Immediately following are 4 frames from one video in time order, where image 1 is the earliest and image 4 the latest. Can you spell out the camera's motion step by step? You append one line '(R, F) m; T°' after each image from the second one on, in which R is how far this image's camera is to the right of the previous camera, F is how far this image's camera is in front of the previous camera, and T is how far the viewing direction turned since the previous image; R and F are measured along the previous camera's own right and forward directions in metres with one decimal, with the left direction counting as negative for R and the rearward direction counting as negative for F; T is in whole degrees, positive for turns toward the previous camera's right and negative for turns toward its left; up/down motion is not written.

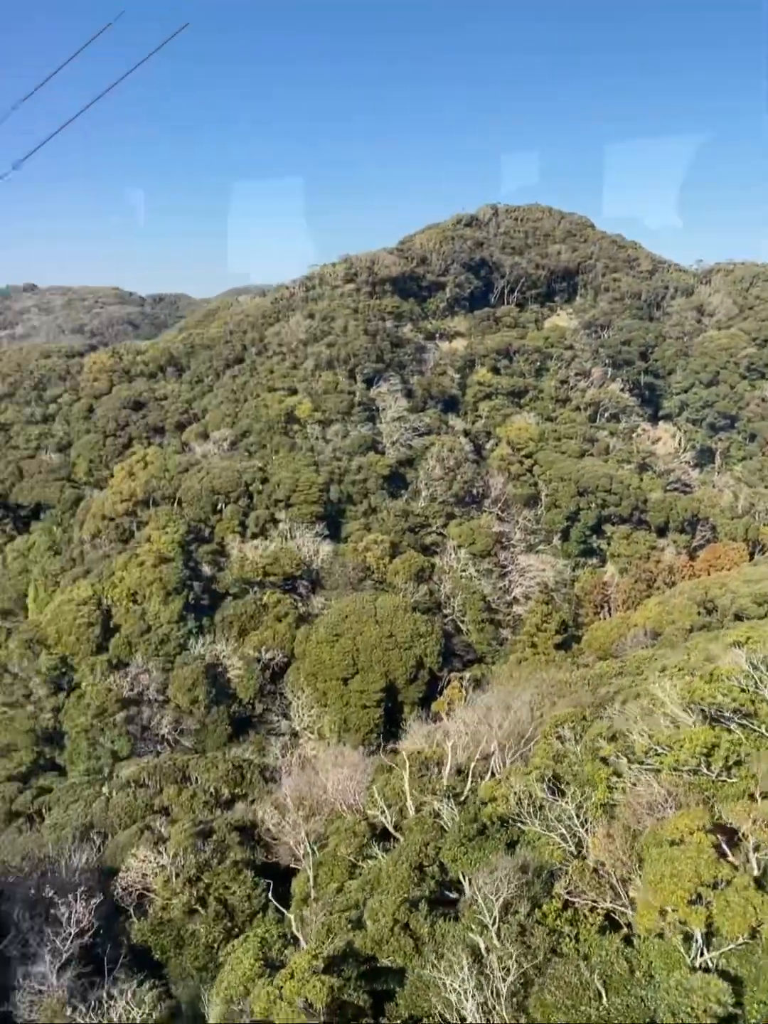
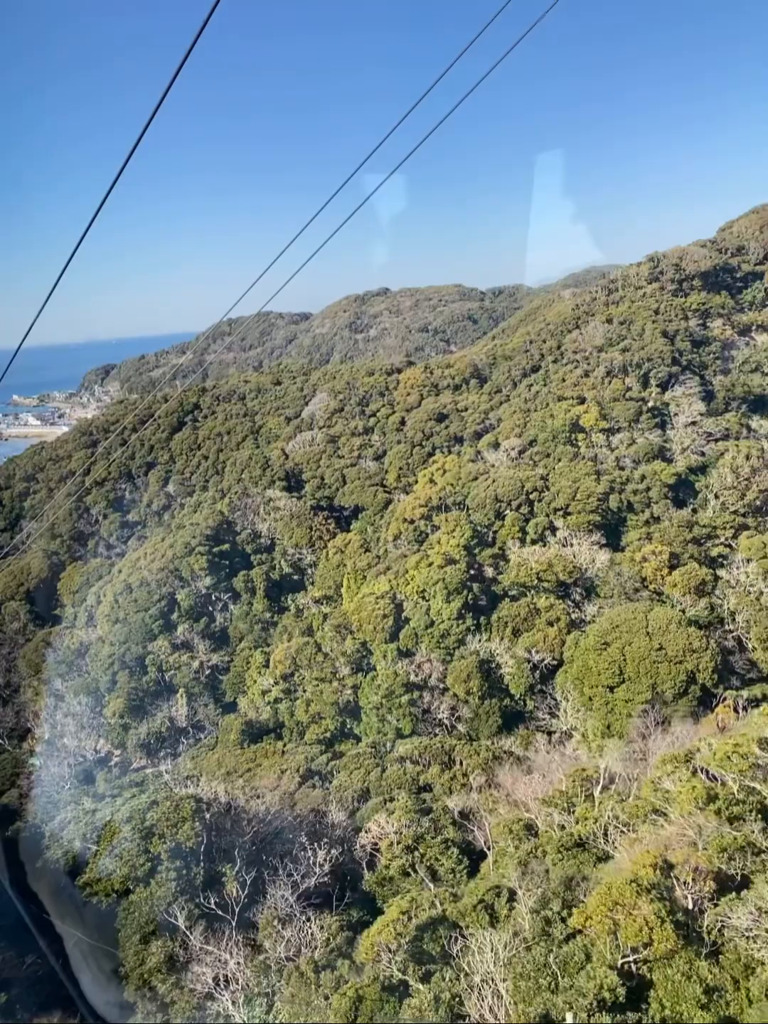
(+1.9, -1.1) m; -23°
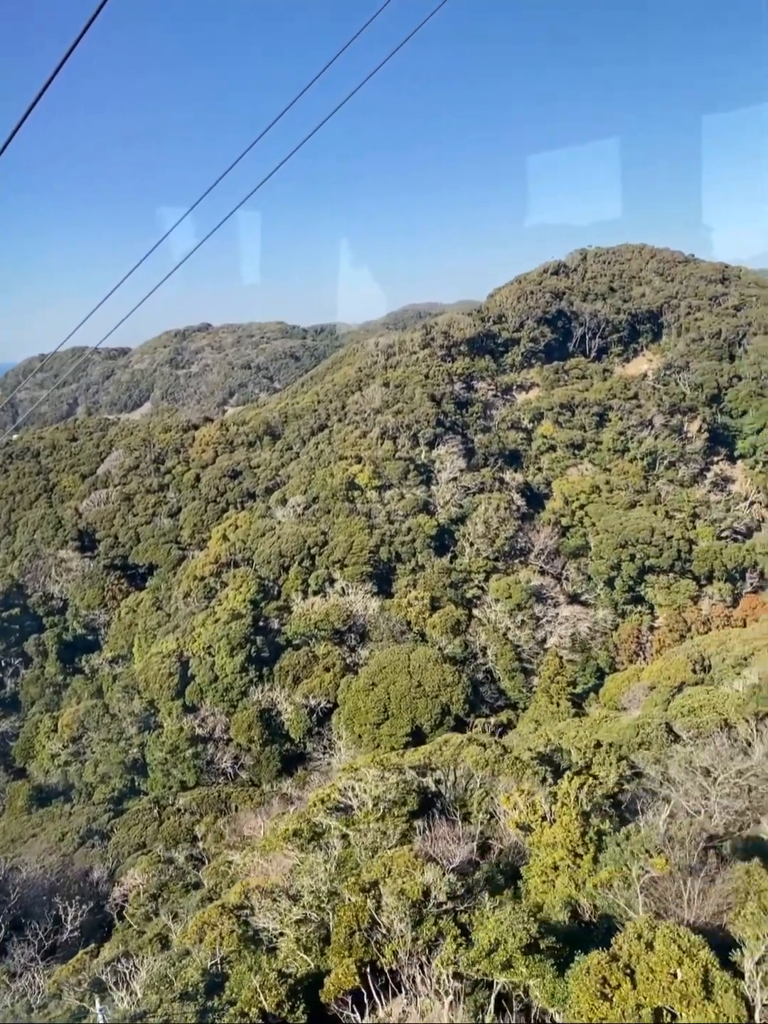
(+1.5, -2.1) m; +11°
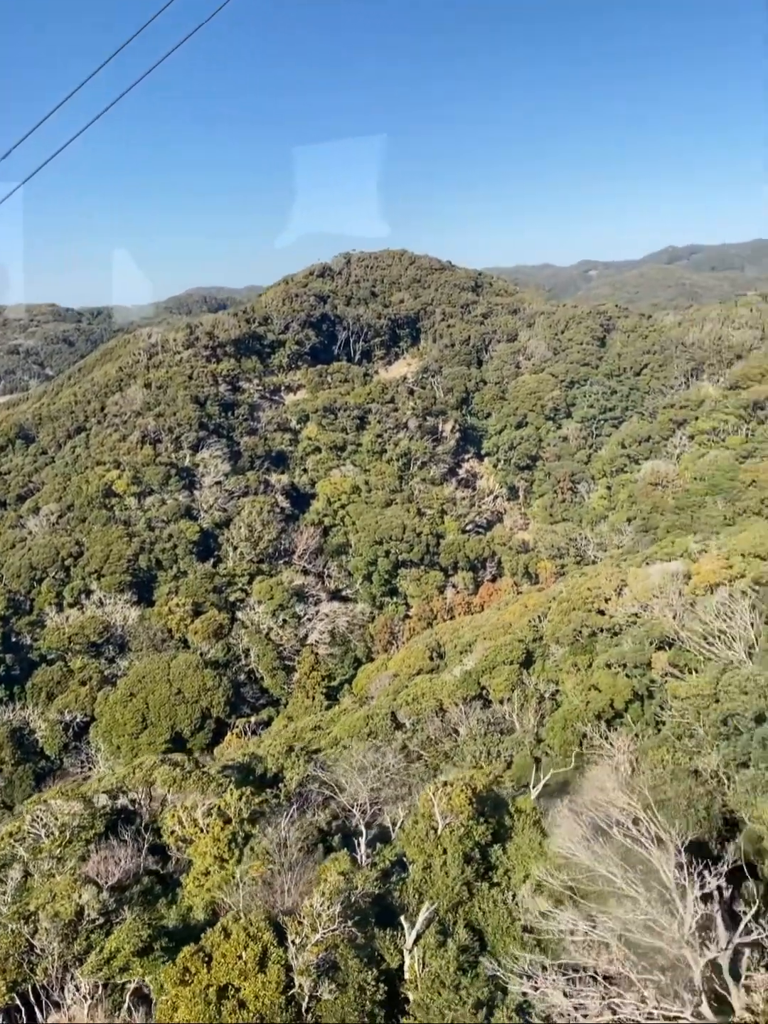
(+1.1, -1.1) m; +14°
